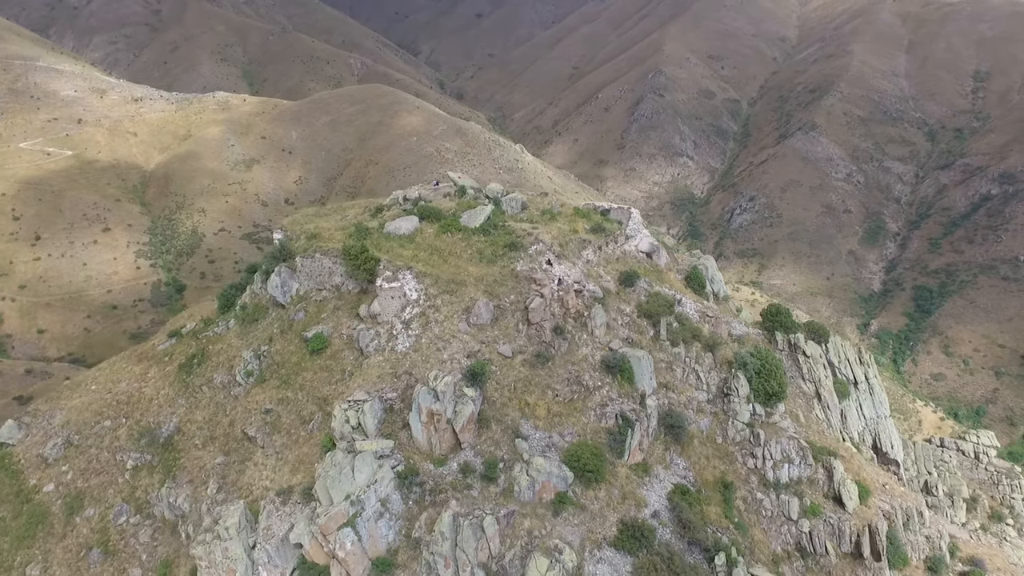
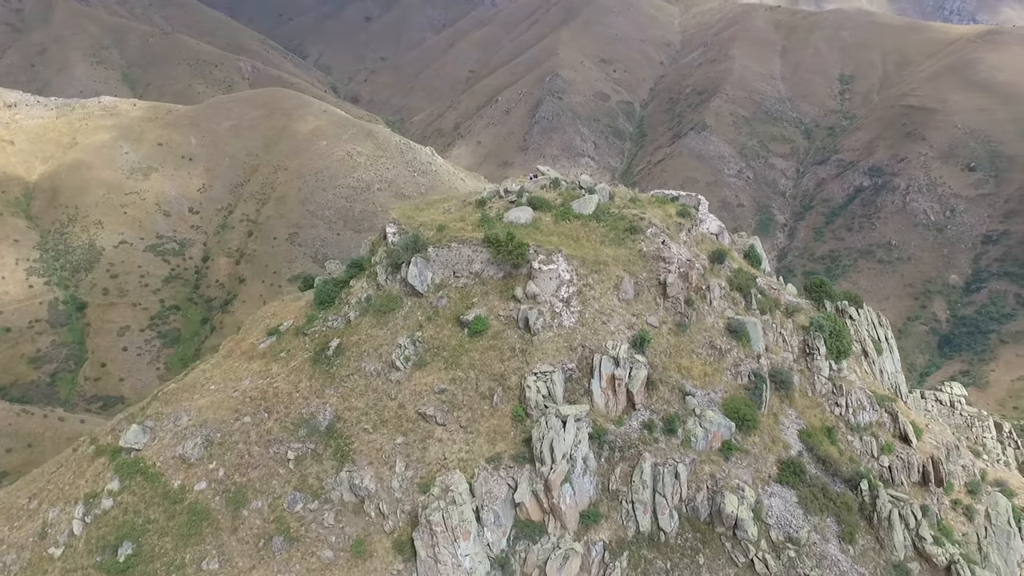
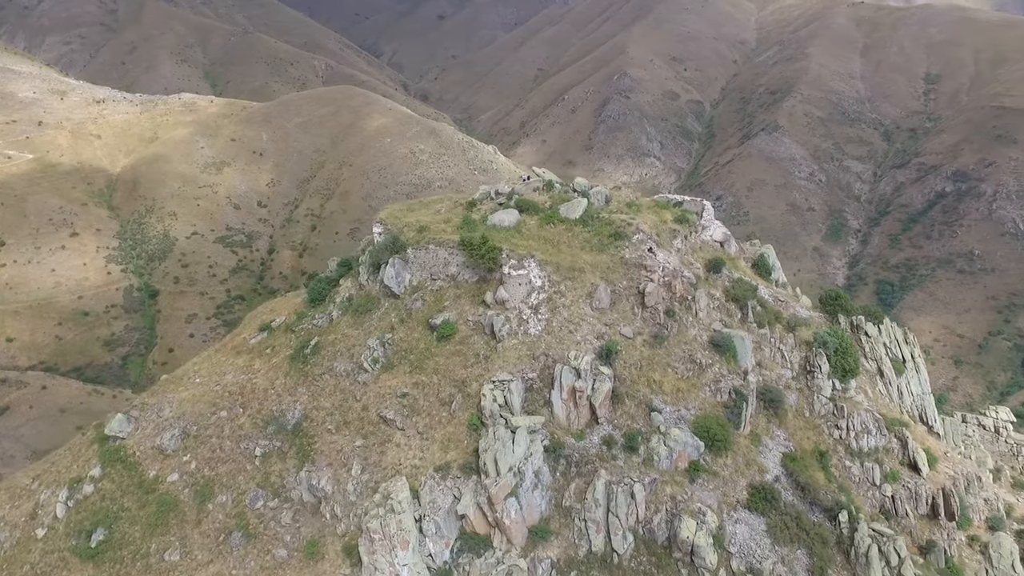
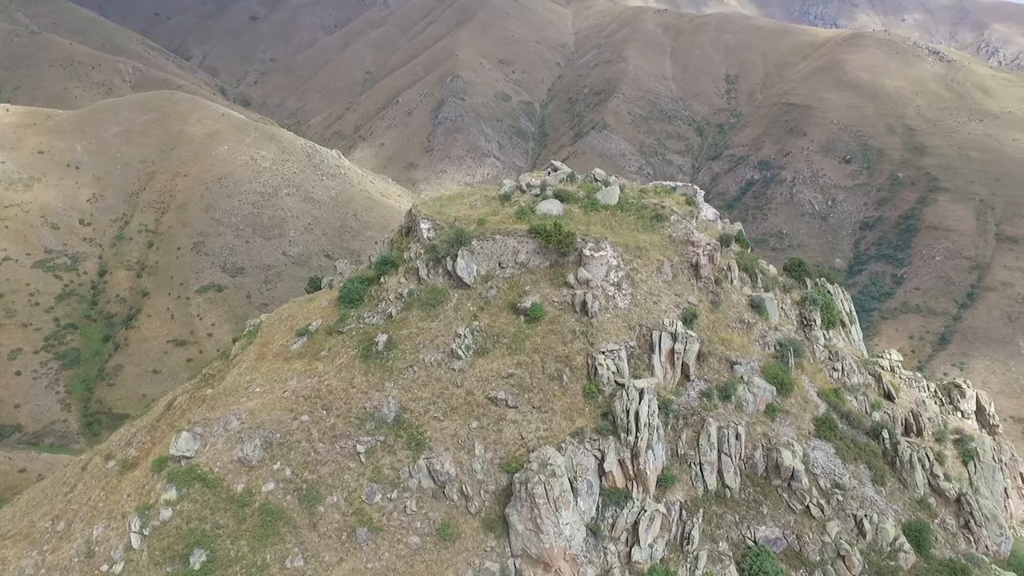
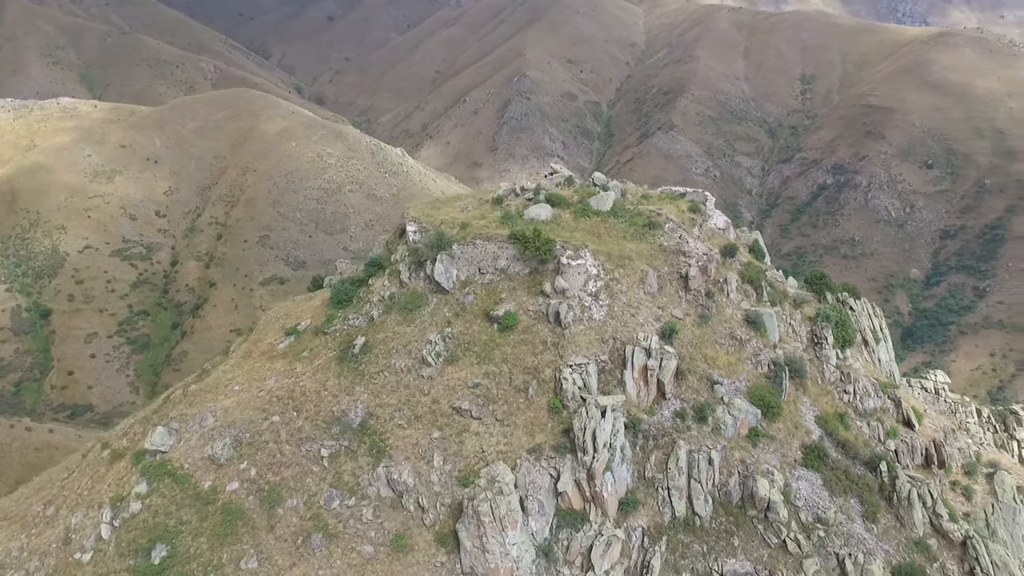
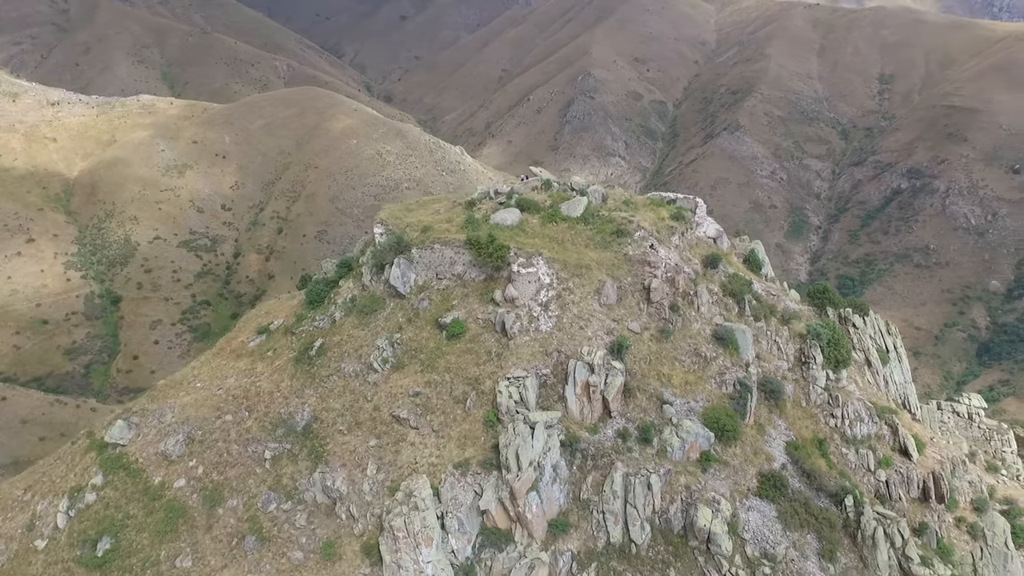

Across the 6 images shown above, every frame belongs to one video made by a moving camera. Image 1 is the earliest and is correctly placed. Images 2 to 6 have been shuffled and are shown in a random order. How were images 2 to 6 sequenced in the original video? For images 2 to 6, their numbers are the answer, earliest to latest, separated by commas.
3, 6, 2, 5, 4
